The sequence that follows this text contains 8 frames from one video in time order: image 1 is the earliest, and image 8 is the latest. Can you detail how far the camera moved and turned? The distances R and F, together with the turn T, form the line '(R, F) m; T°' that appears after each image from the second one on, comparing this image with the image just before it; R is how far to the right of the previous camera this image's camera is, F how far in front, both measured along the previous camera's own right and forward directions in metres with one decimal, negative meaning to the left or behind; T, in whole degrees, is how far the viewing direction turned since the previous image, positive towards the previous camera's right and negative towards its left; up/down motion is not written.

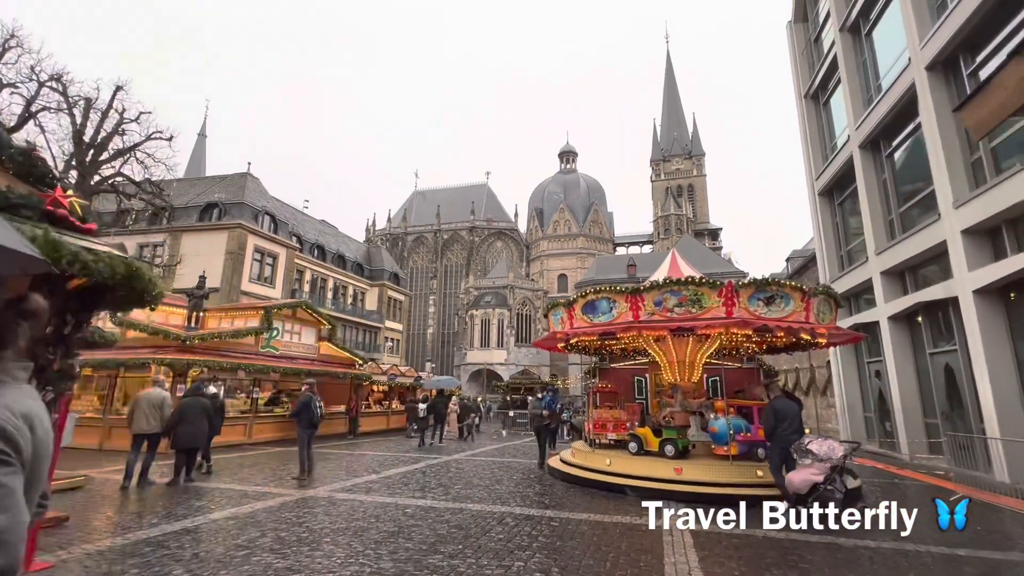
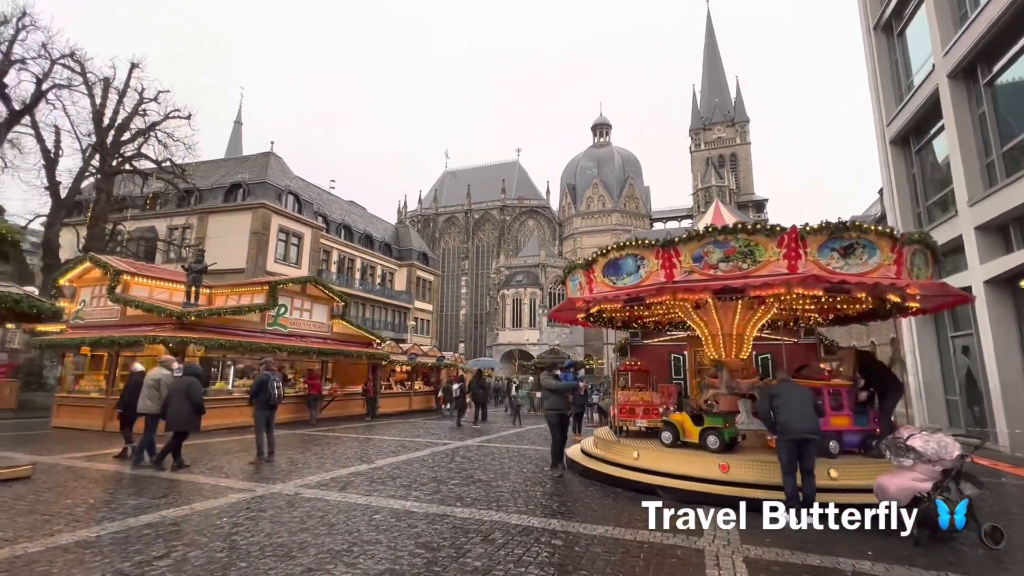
(+0.5, +1.7) m; -4°
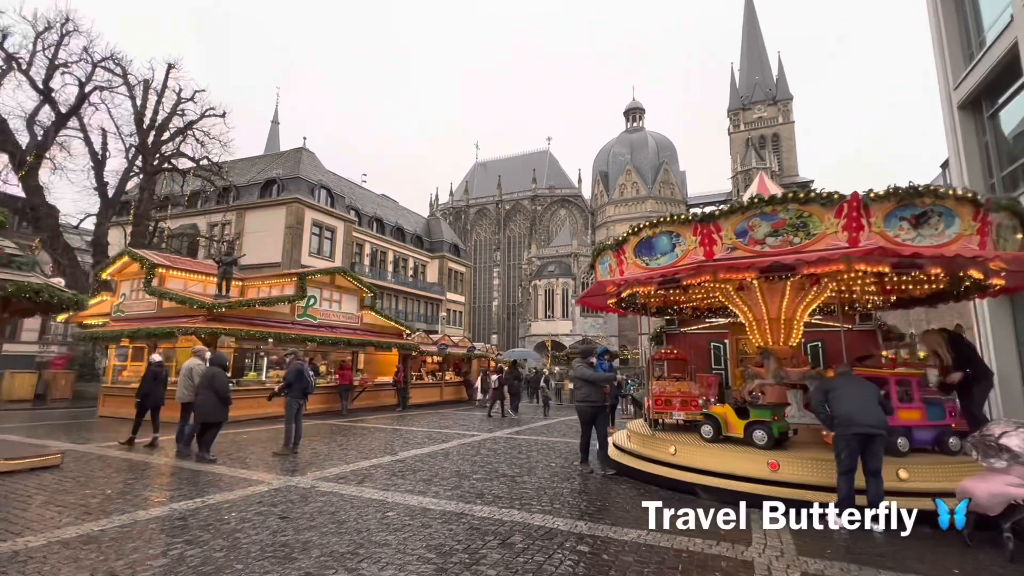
(+0.2, +0.5) m; -4°
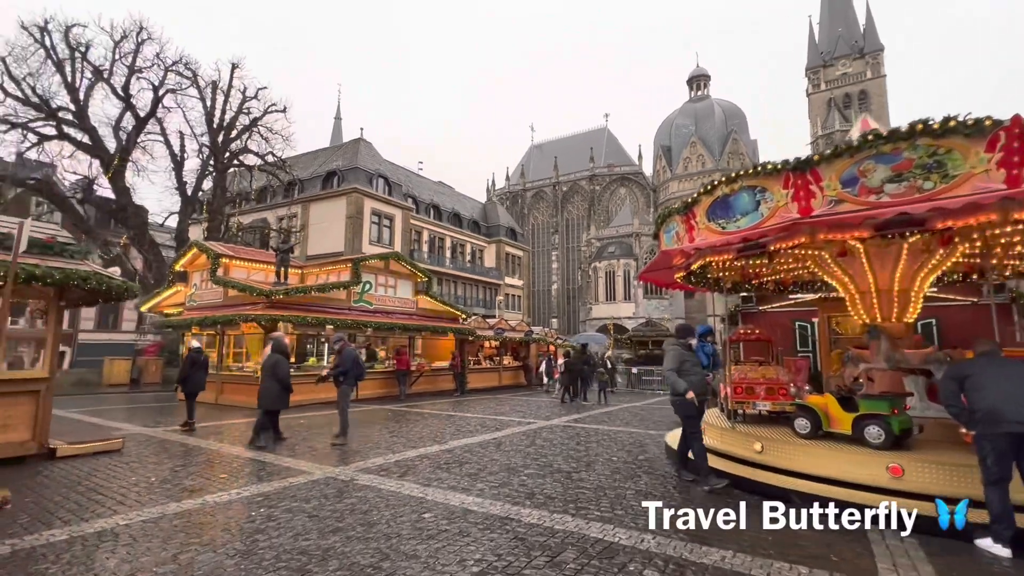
(+0.1, +0.8) m; -7°
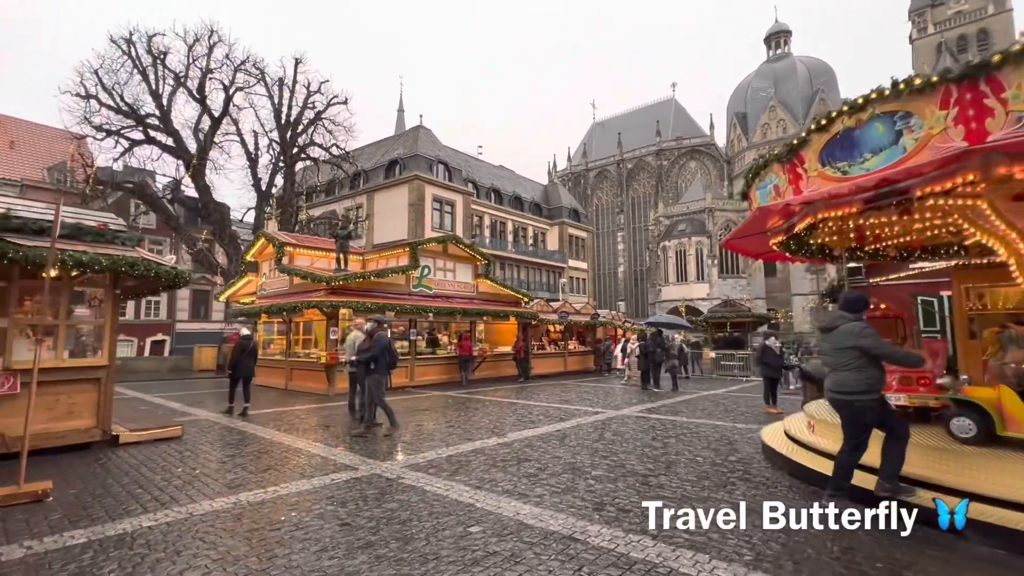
(+0.1, +0.9) m; -8°
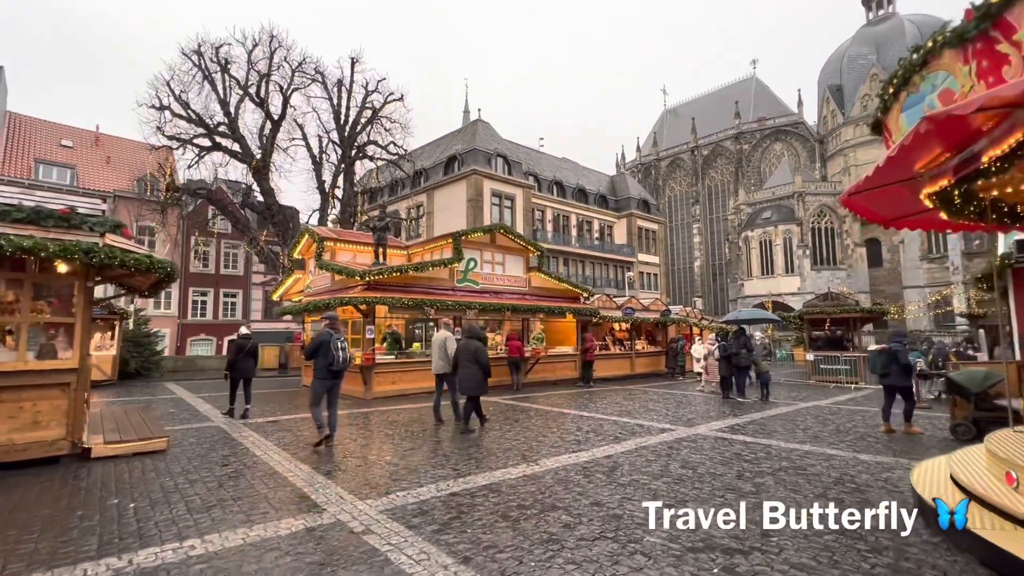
(+0.5, +1.8) m; -9°
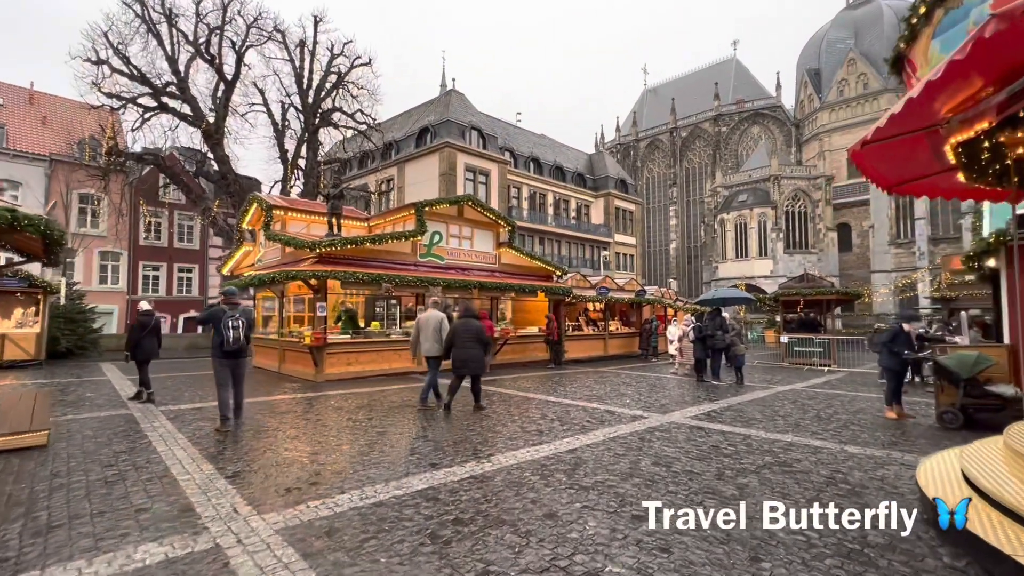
(+0.3, +0.9) m; +3°
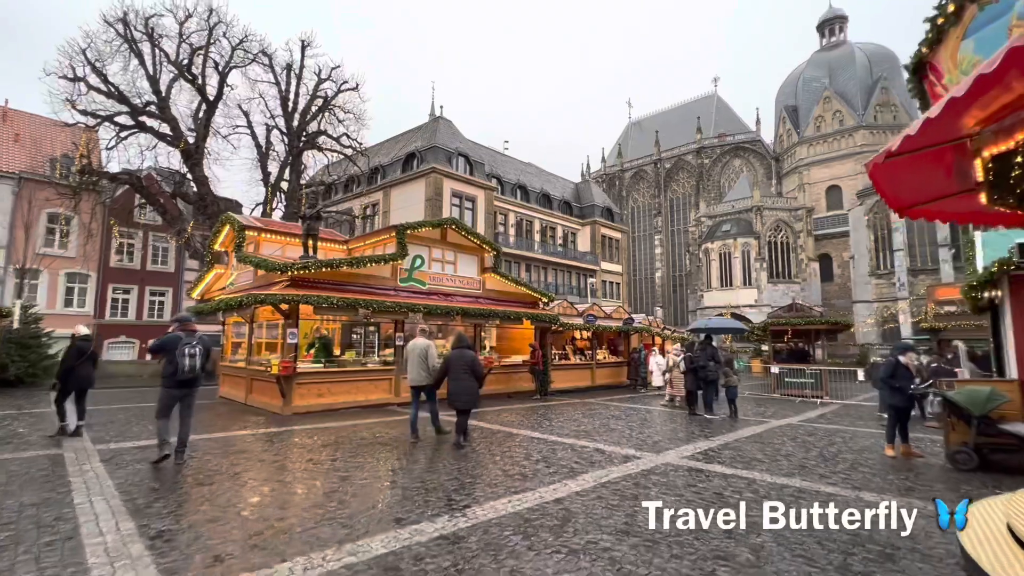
(+0.1, +0.6) m; +2°
